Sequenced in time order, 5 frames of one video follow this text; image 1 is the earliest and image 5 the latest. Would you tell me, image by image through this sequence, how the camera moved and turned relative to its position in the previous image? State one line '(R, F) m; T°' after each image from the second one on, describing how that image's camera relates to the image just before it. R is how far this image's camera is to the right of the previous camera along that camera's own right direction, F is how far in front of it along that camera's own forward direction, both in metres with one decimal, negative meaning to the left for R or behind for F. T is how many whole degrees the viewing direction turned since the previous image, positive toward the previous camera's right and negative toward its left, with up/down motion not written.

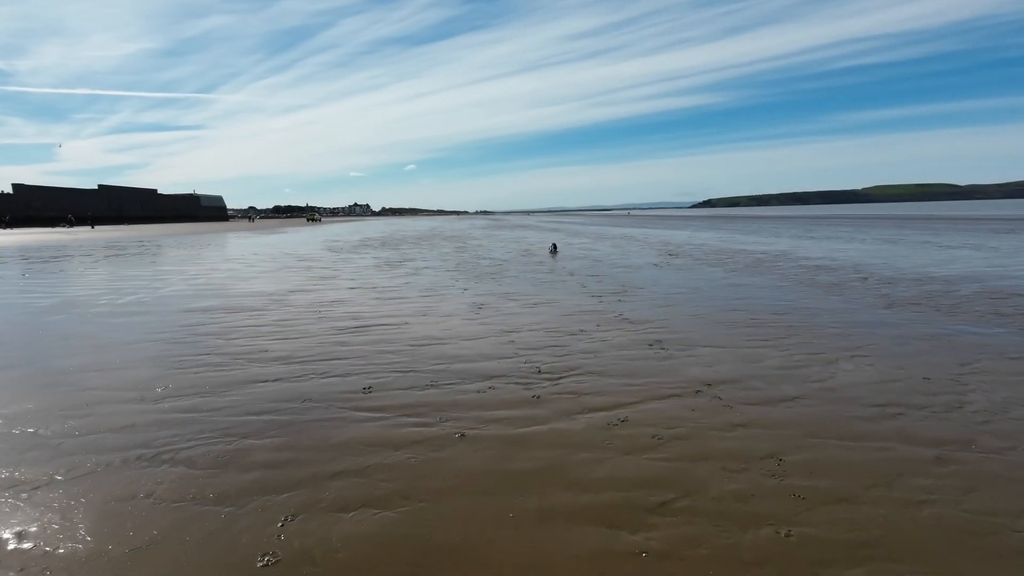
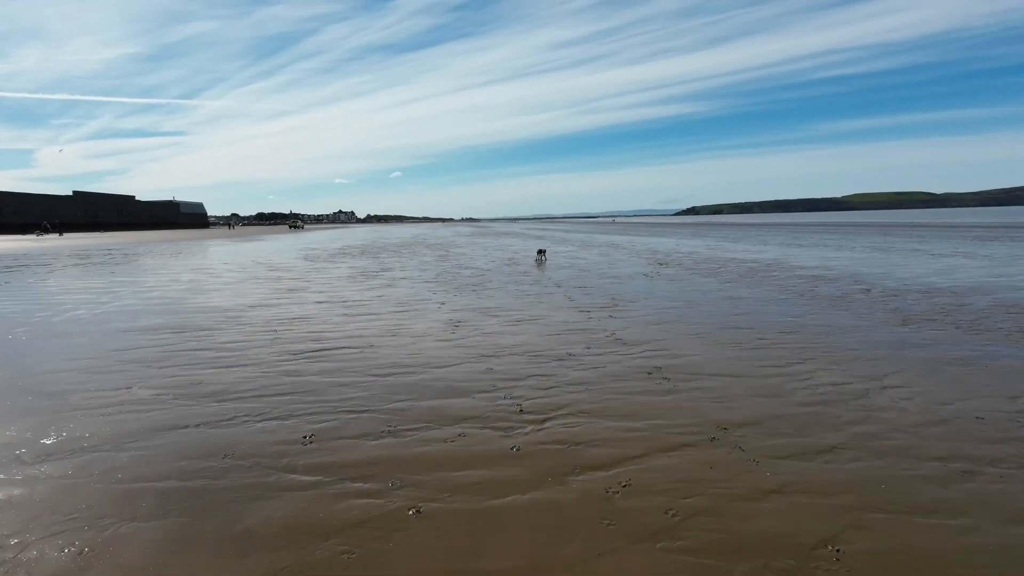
(+0.1, +1.2) m; +1°
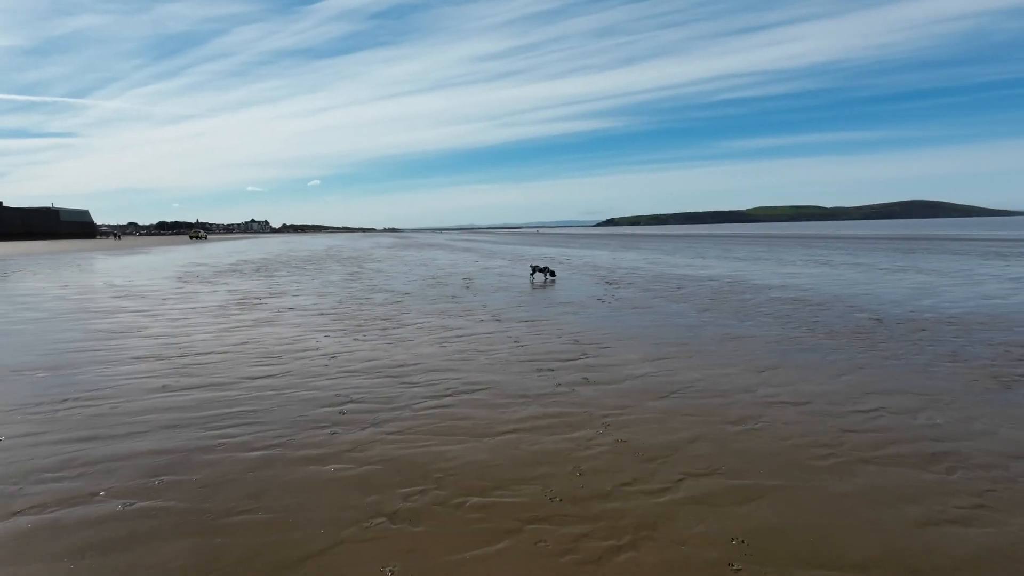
(0.0, +4.2) m; +8°
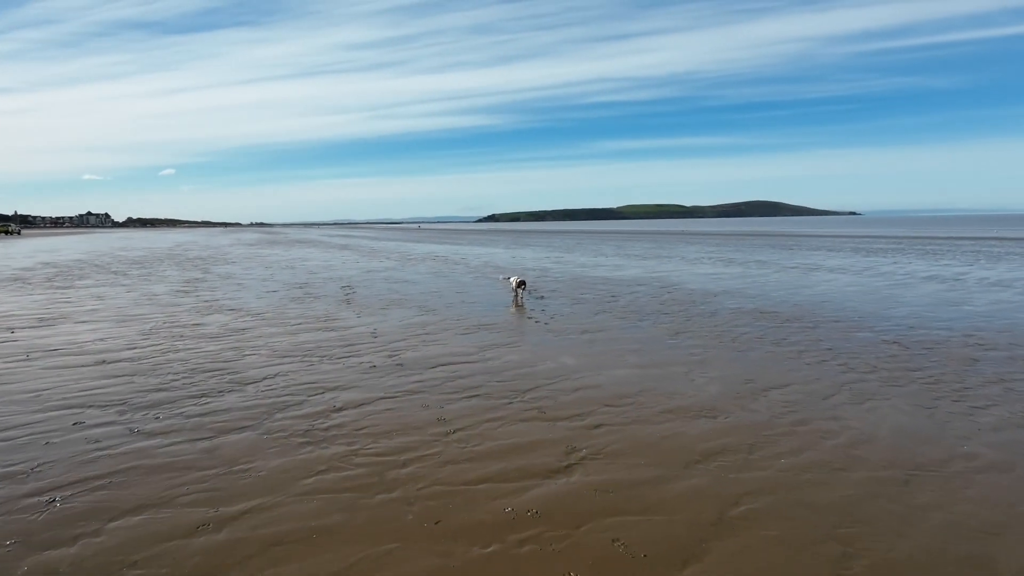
(-0.4, +4.5) m; +12°
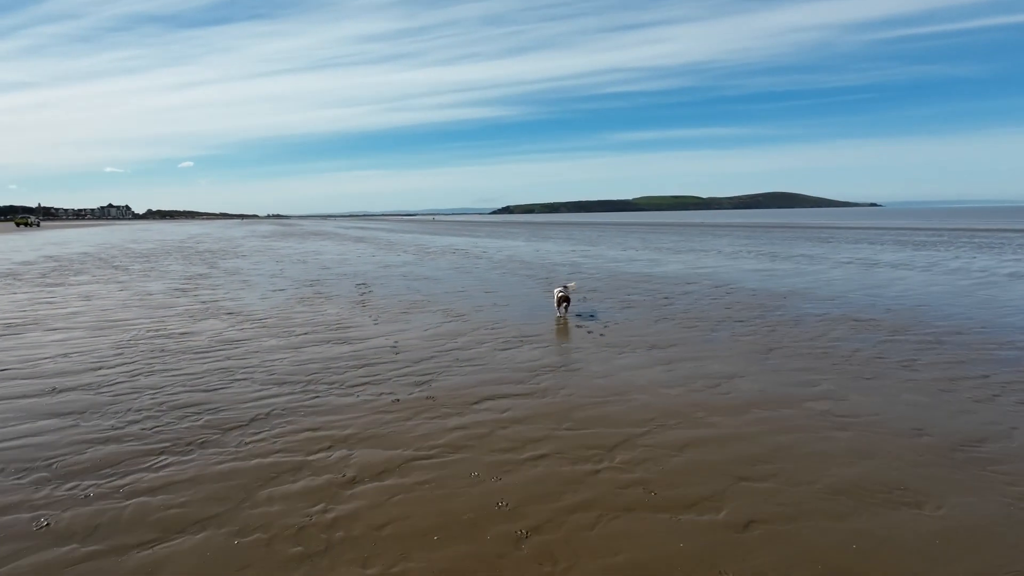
(-0.6, +2.1) m; -1°
